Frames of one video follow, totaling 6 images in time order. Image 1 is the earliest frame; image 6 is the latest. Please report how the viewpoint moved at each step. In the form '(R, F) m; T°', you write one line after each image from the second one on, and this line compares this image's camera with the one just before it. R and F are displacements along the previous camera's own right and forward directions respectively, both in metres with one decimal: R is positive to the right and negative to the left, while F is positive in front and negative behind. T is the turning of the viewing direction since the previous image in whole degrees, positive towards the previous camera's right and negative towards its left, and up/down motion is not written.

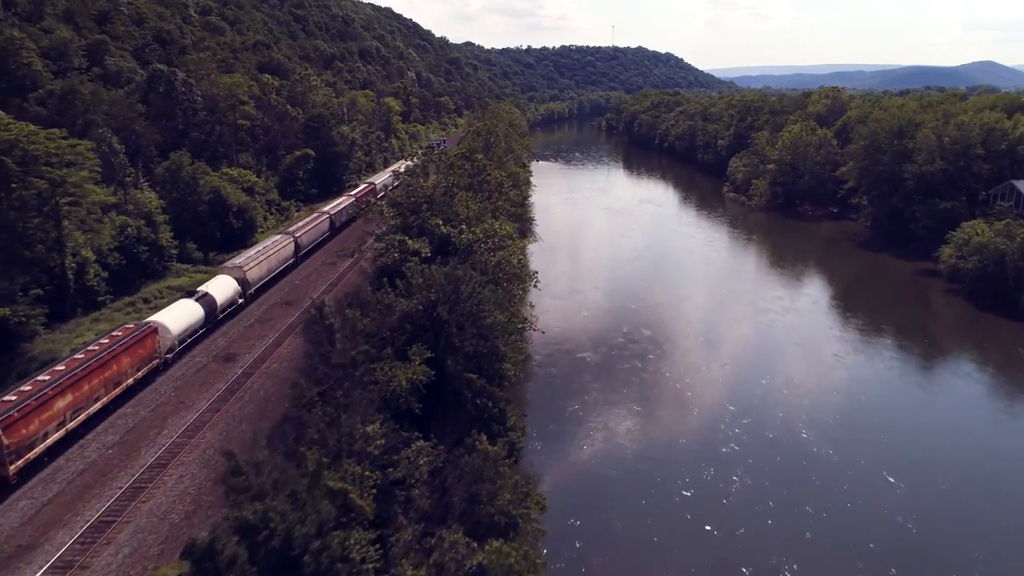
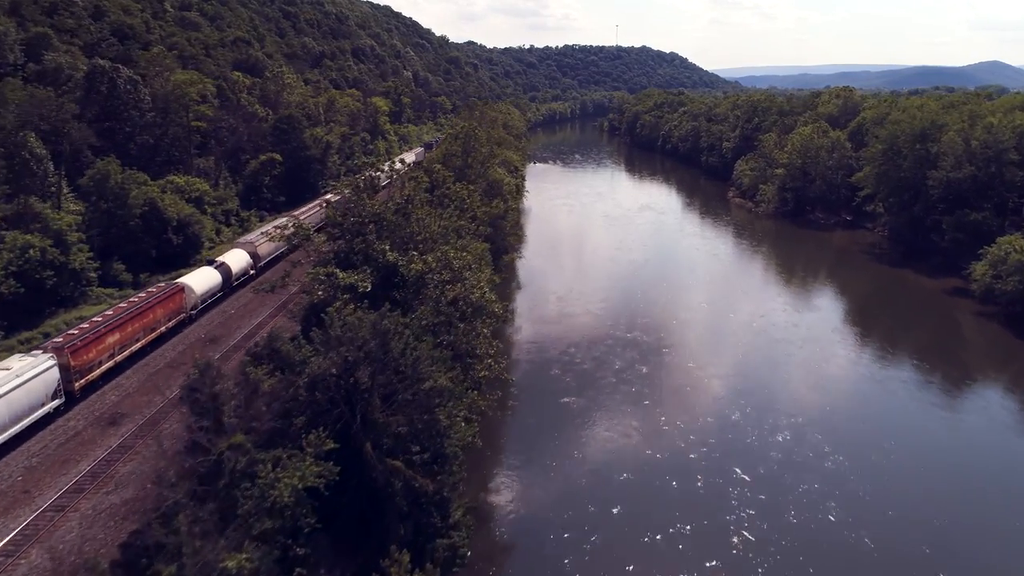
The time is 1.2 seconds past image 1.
(+1.4, +4.9) m; 0°
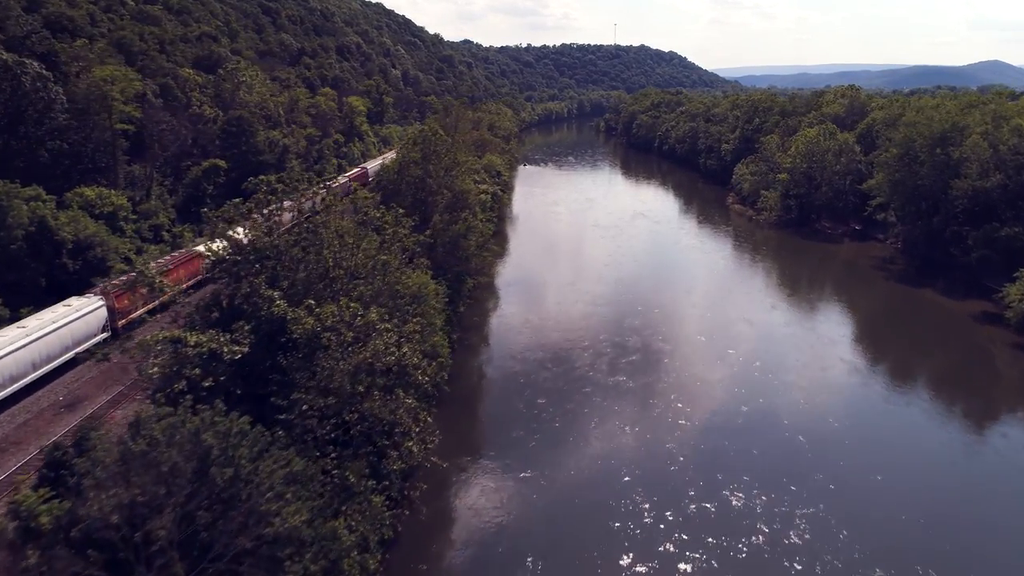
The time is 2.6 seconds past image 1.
(+1.7, +5.5) m; 0°
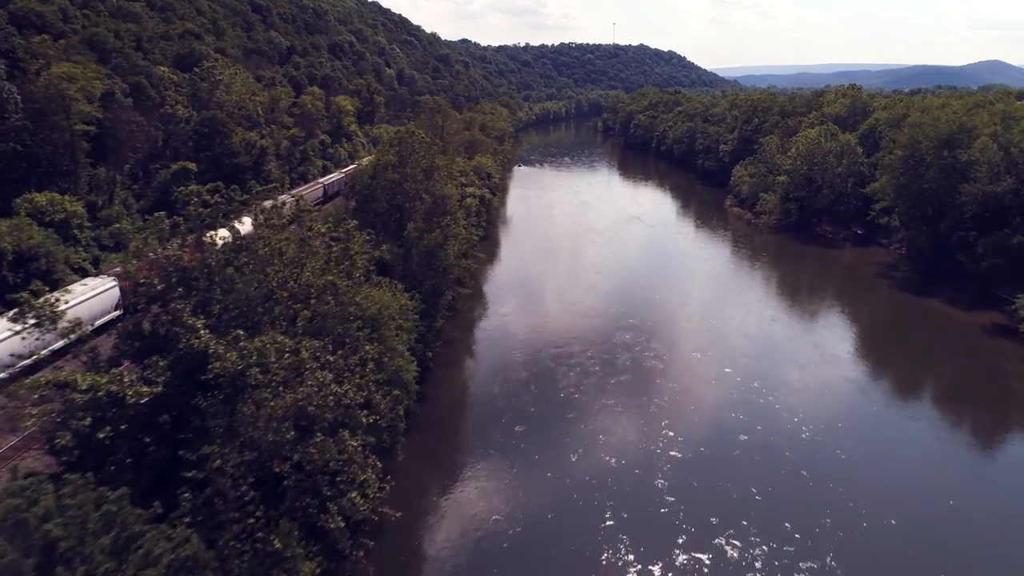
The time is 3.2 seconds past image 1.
(+0.8, +2.3) m; 0°
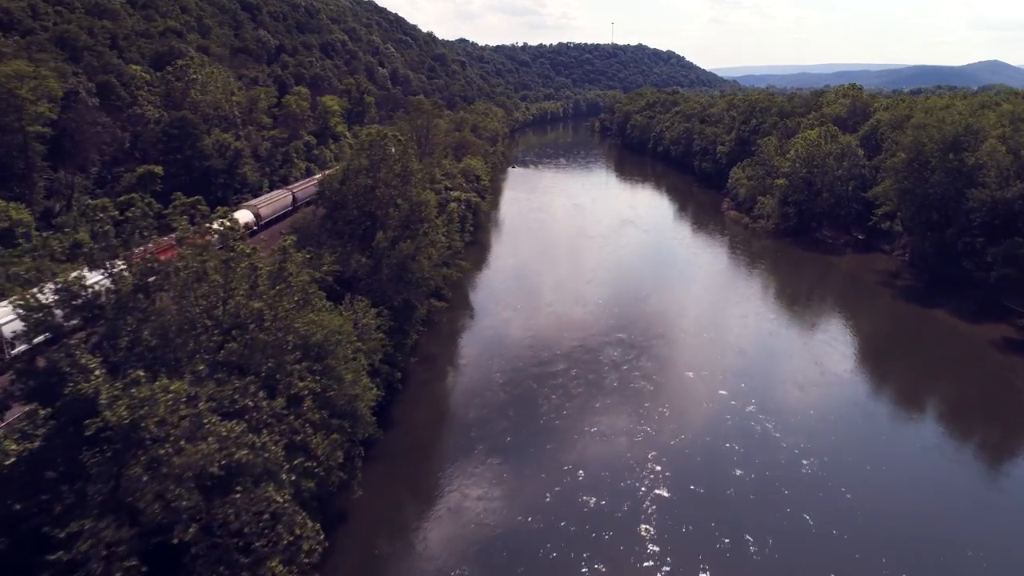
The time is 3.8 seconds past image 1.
(+0.9, +2.2) m; 0°
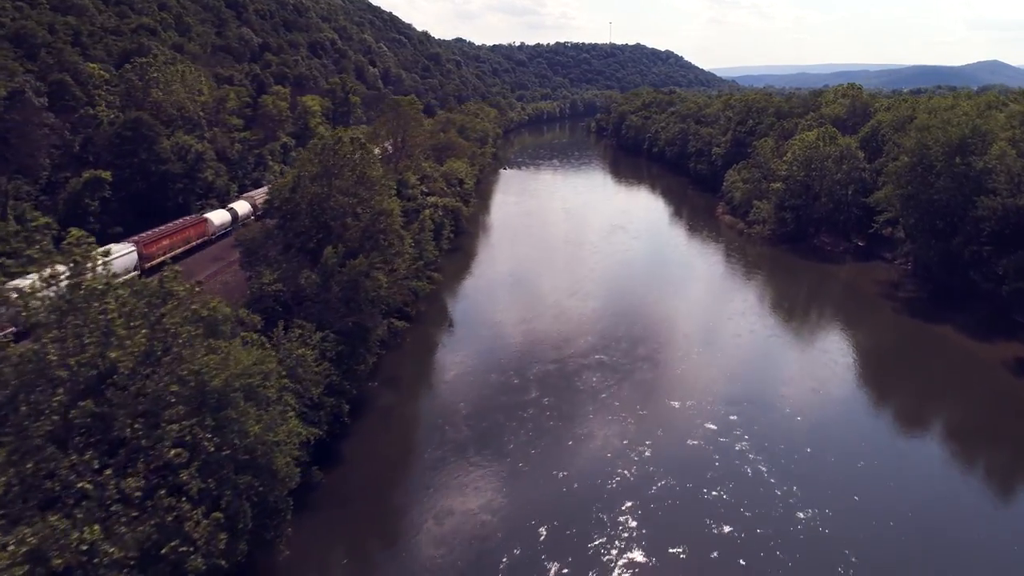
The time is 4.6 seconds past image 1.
(+1.3, +2.9) m; 0°
